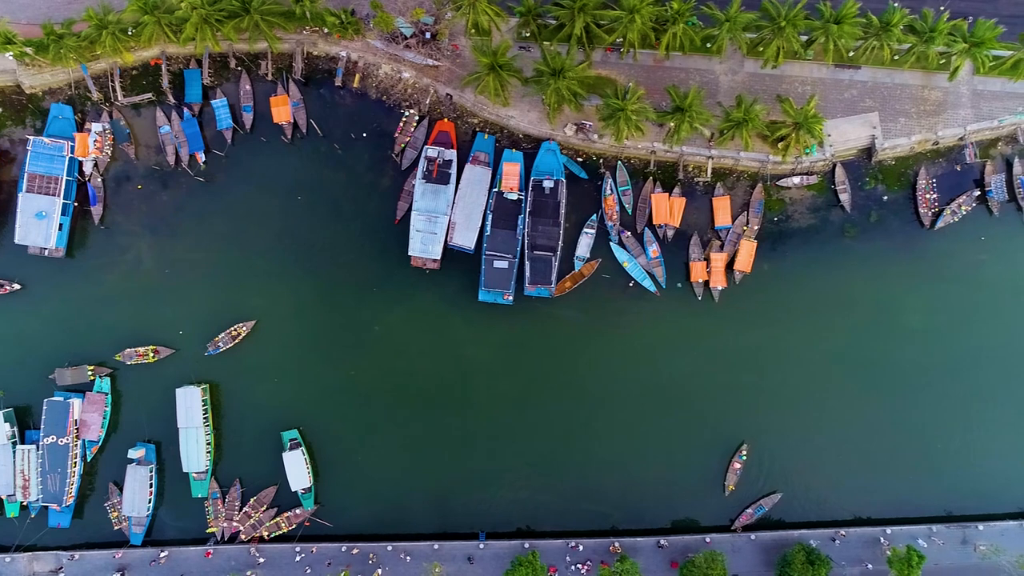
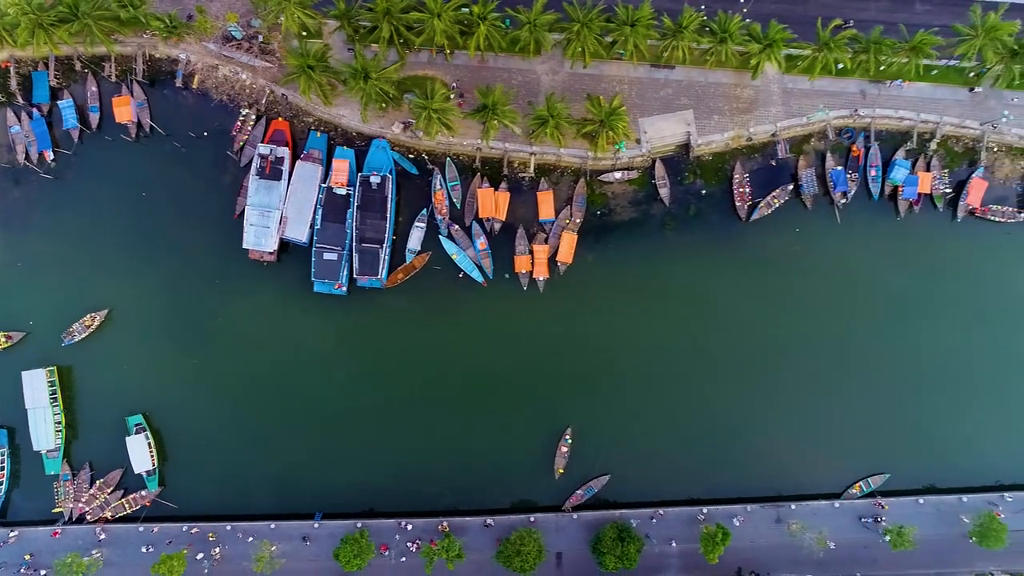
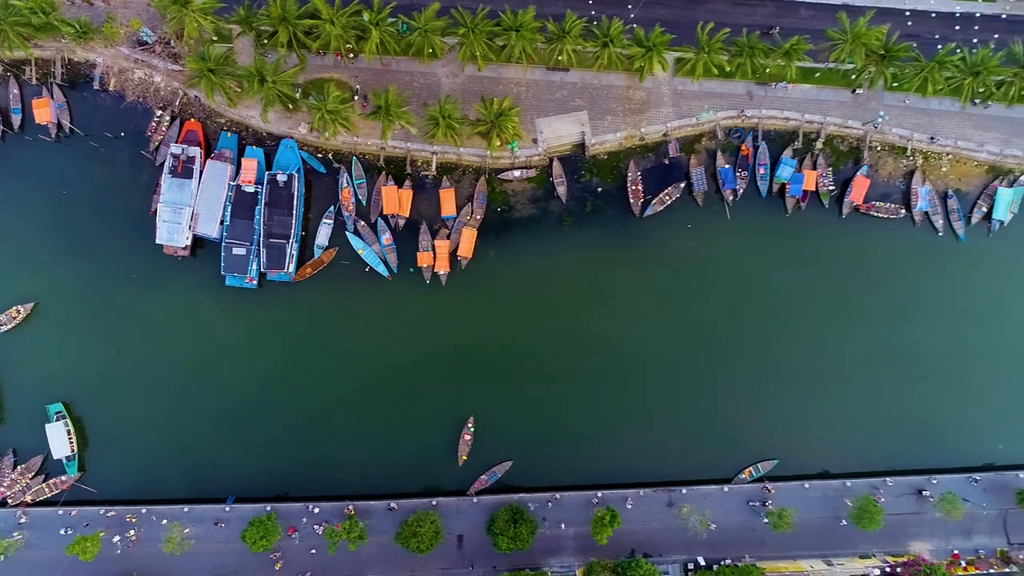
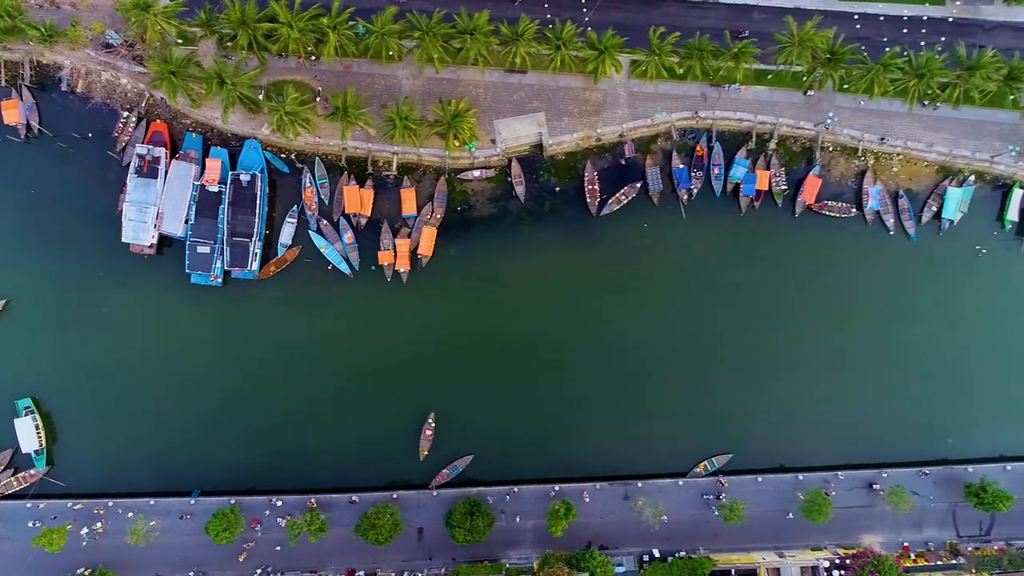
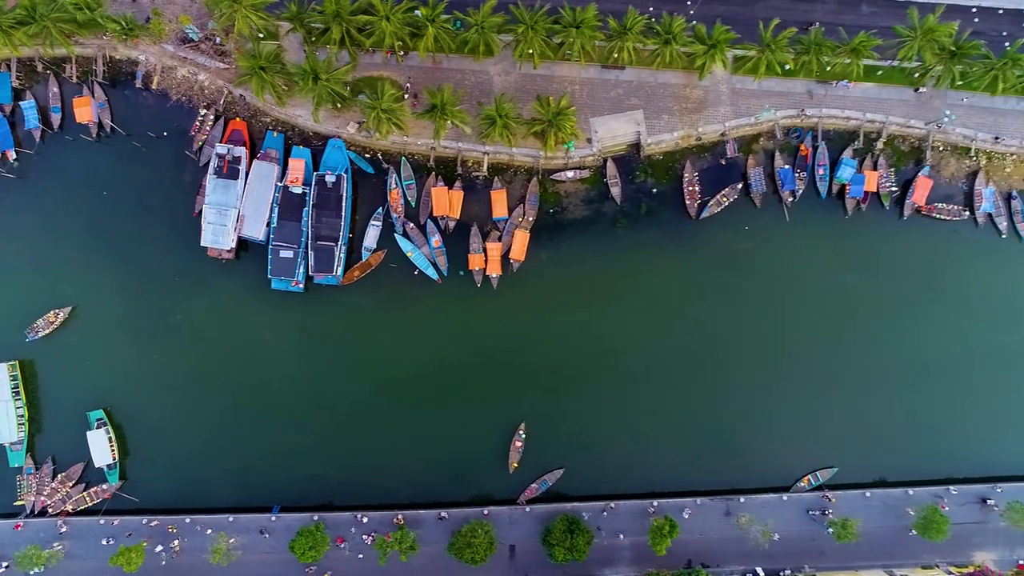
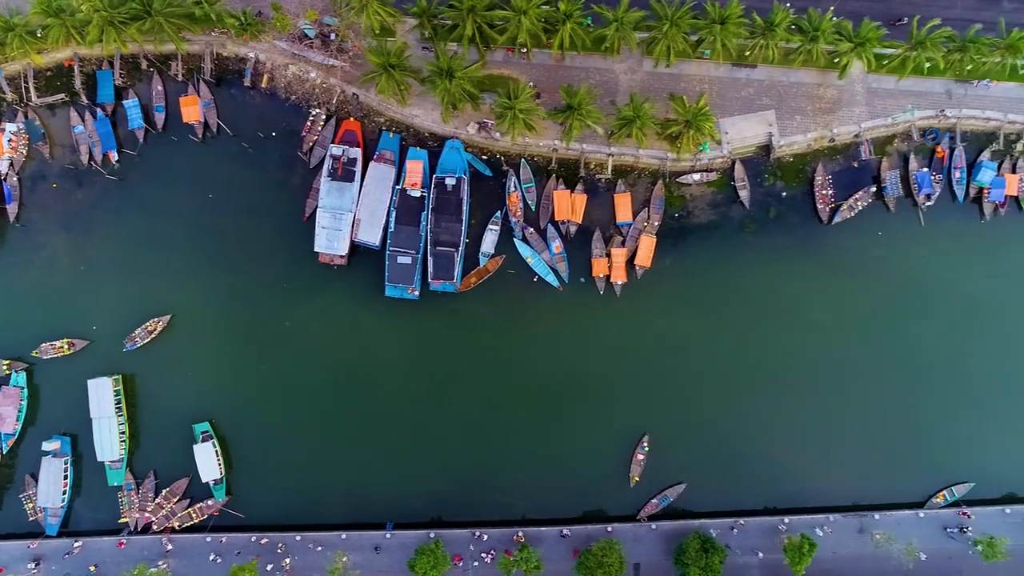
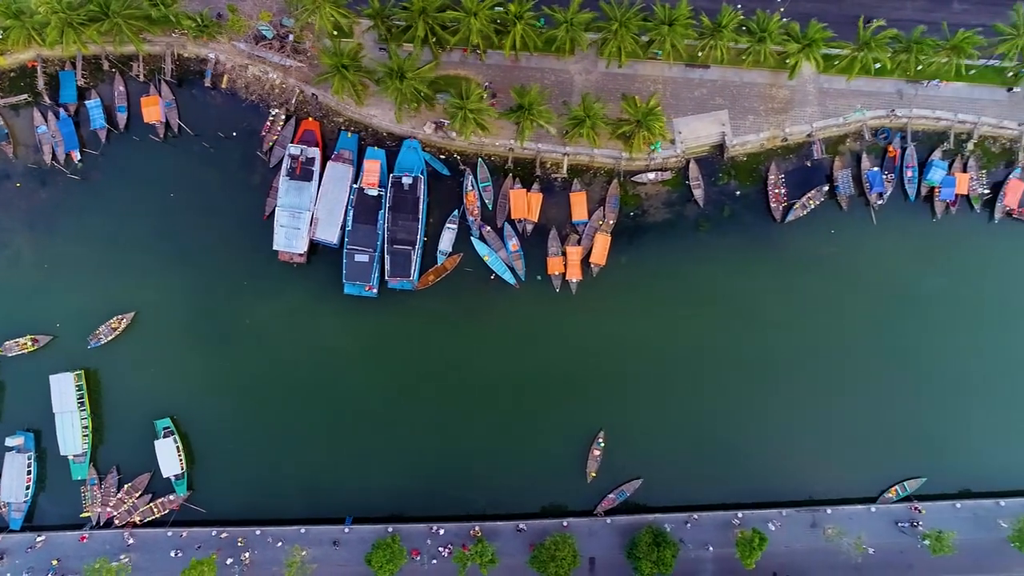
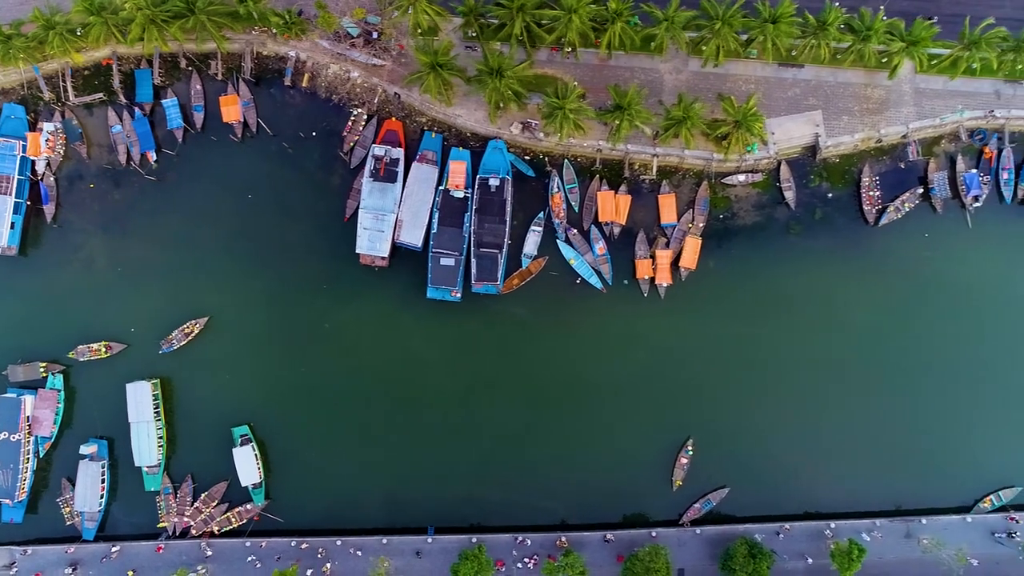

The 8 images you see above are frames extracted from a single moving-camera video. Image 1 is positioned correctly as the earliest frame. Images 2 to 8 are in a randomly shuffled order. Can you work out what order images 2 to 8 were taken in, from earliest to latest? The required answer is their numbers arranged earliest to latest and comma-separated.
8, 6, 7, 2, 5, 3, 4
